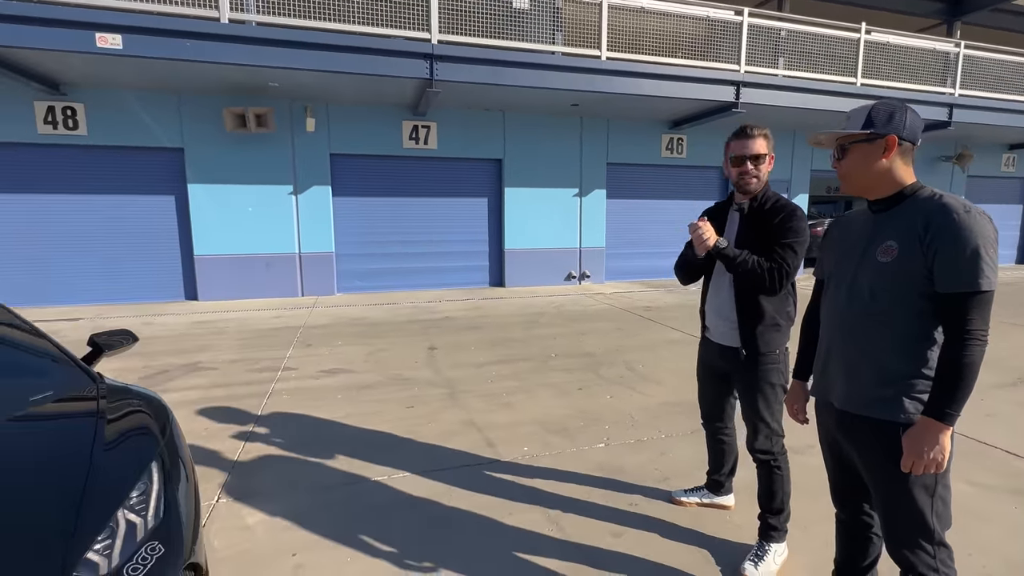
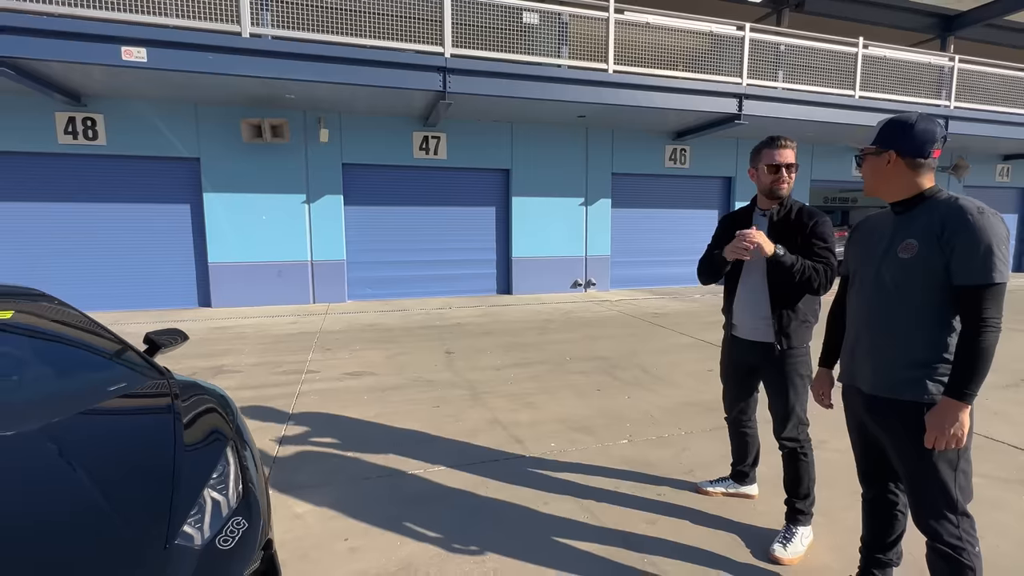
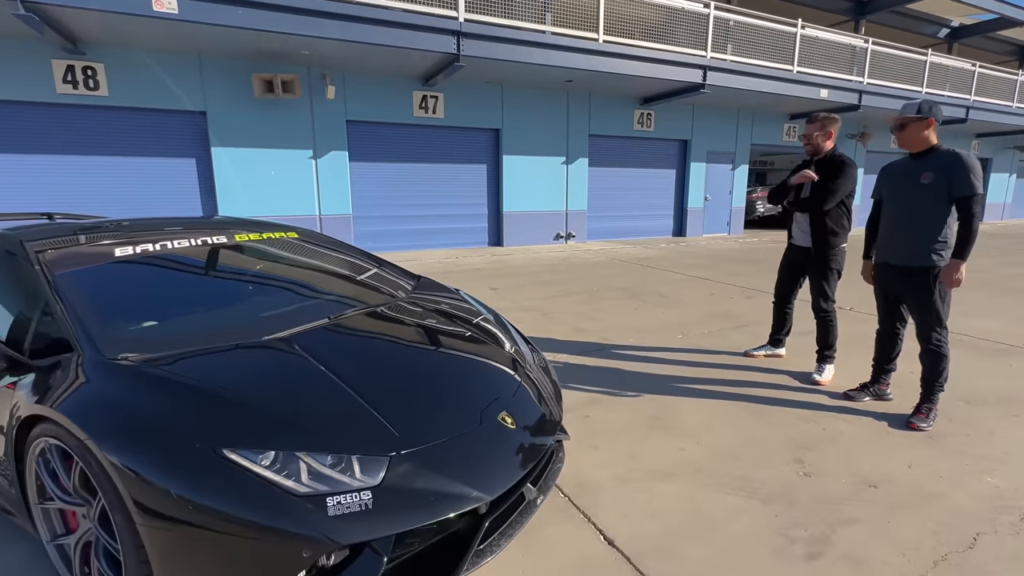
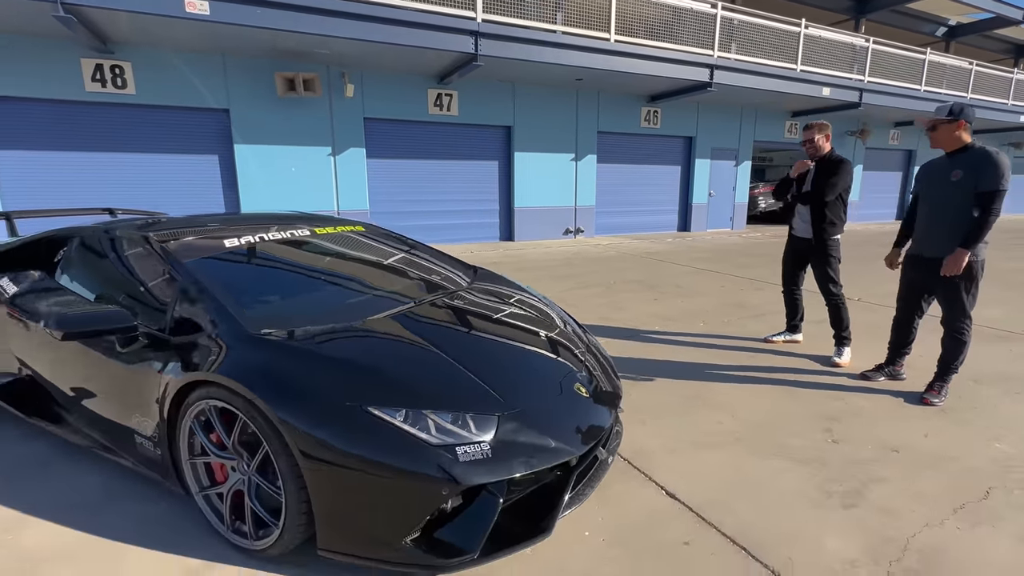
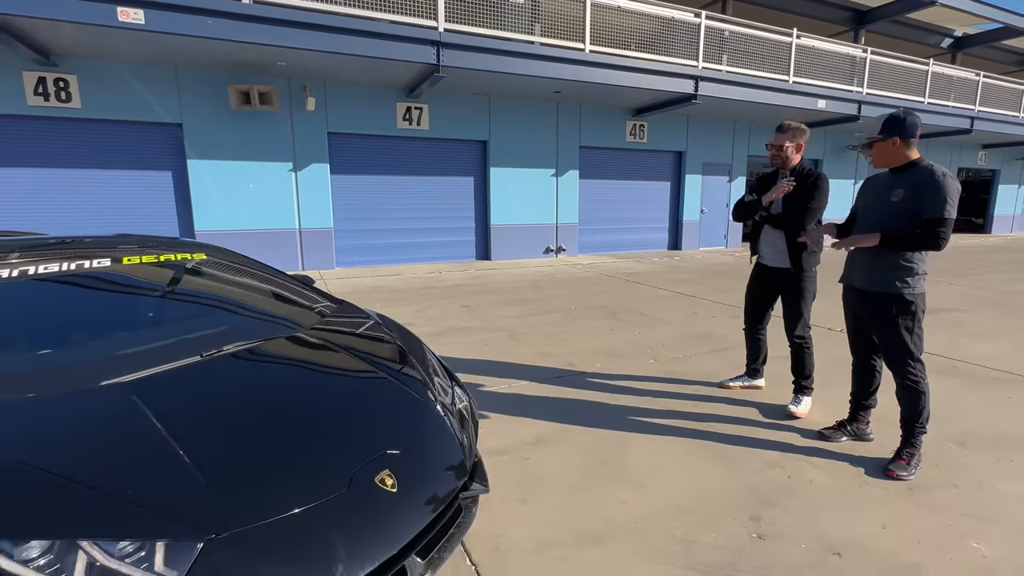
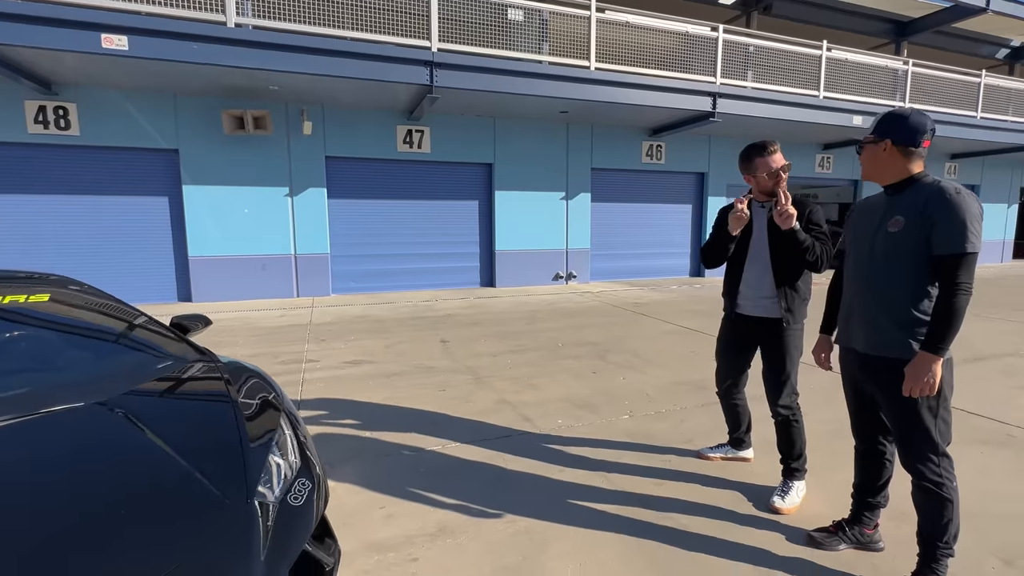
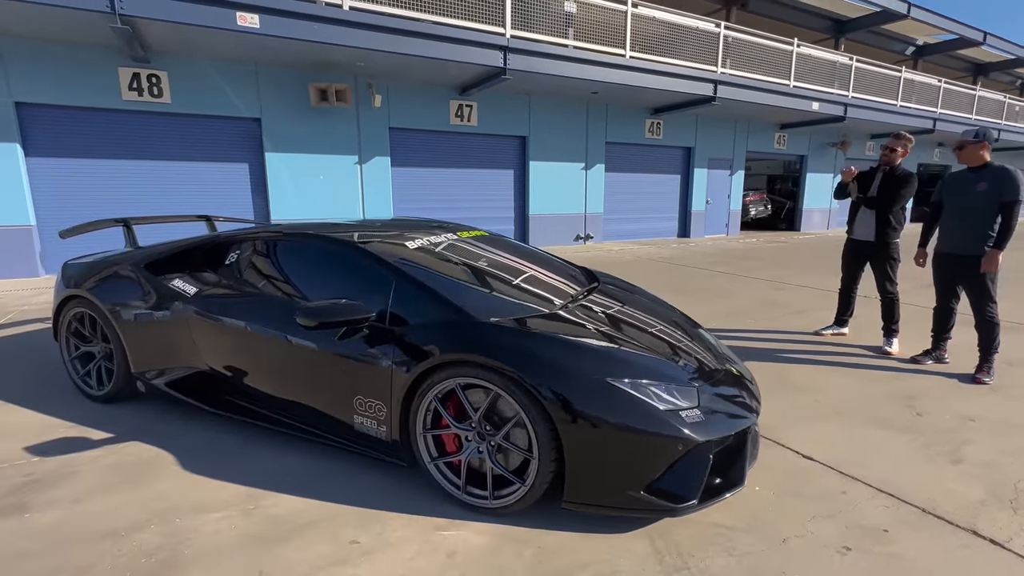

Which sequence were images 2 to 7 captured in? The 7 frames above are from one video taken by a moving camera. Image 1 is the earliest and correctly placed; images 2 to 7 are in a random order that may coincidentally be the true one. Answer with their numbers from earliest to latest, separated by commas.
2, 6, 5, 3, 4, 7
